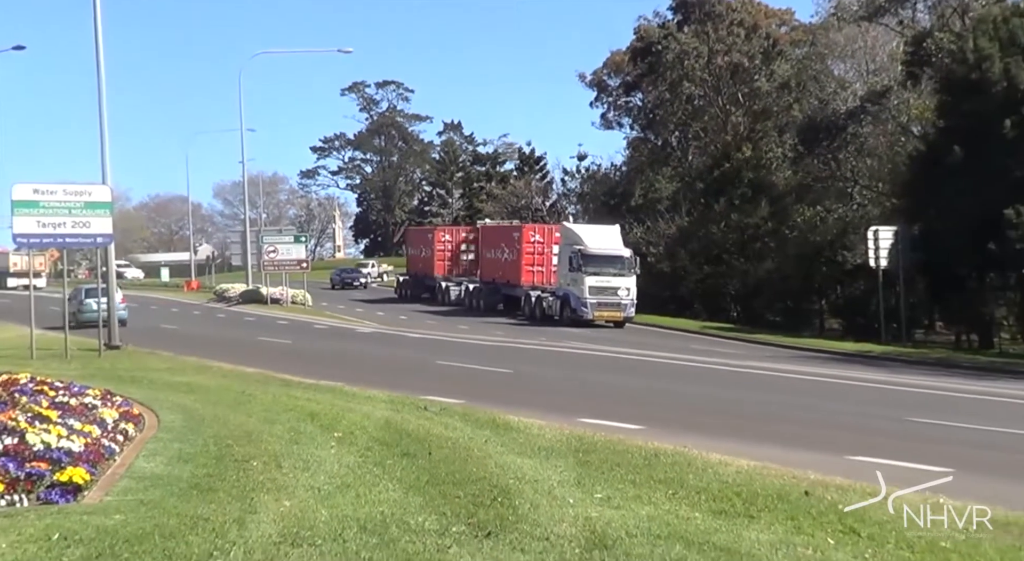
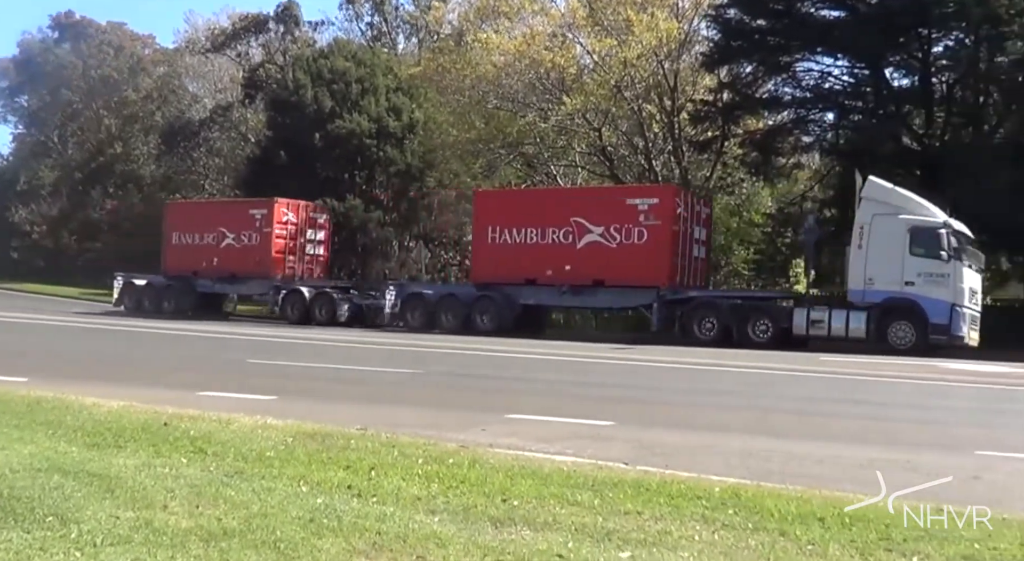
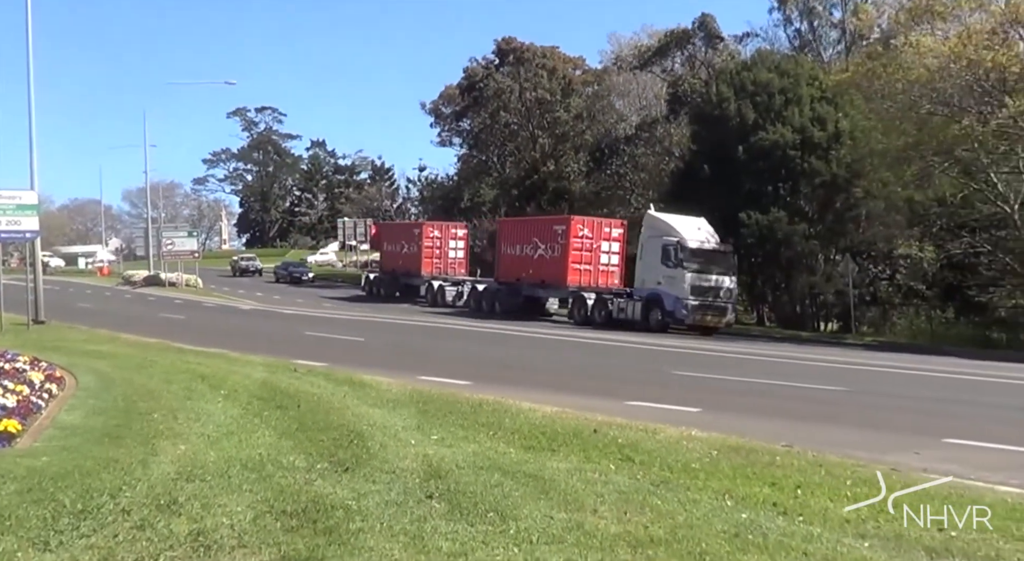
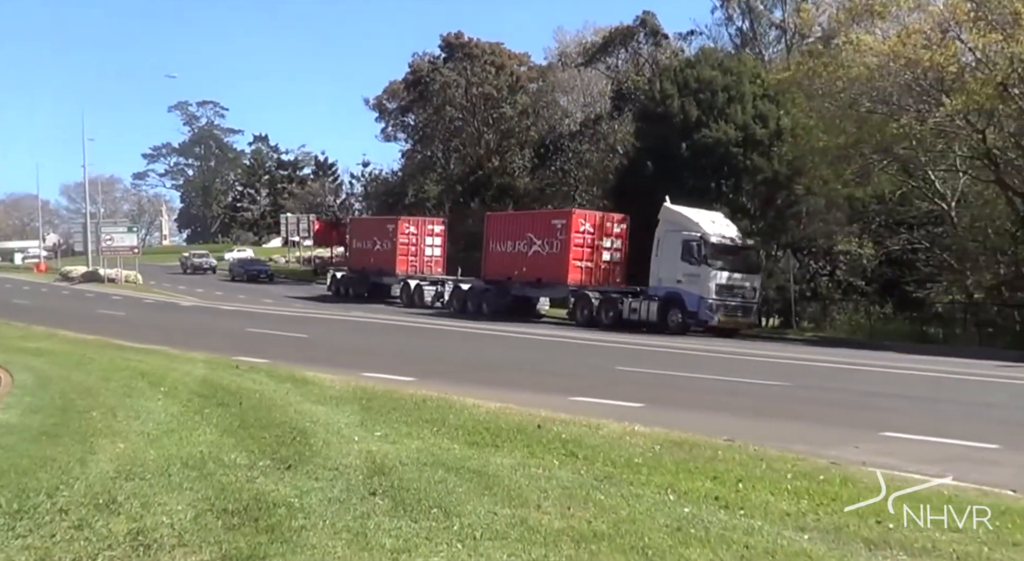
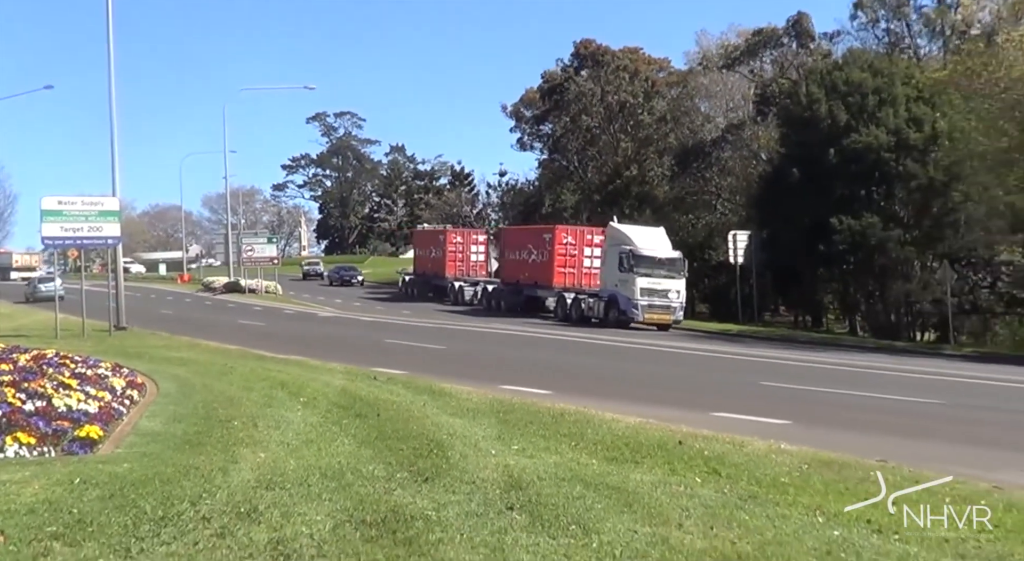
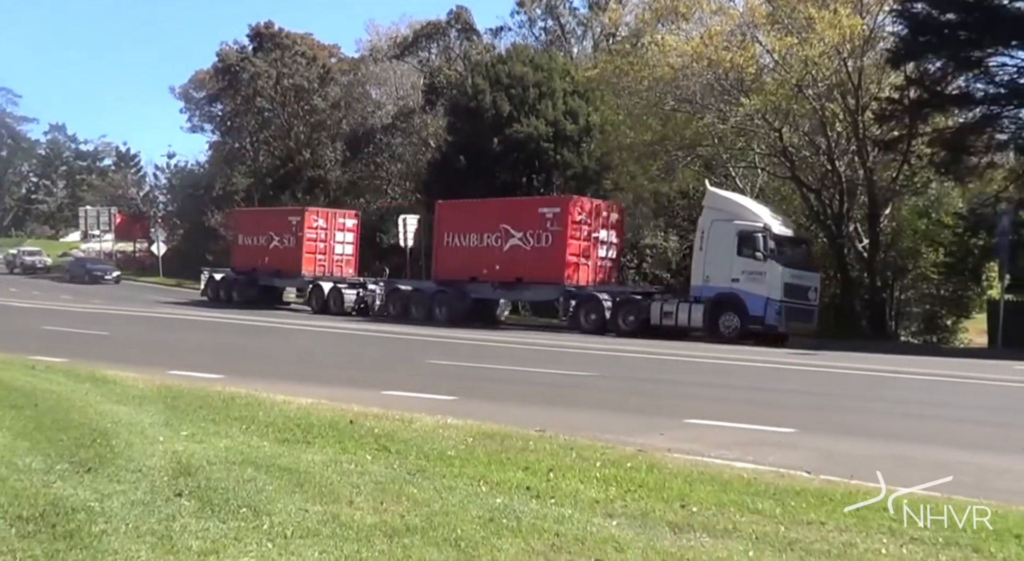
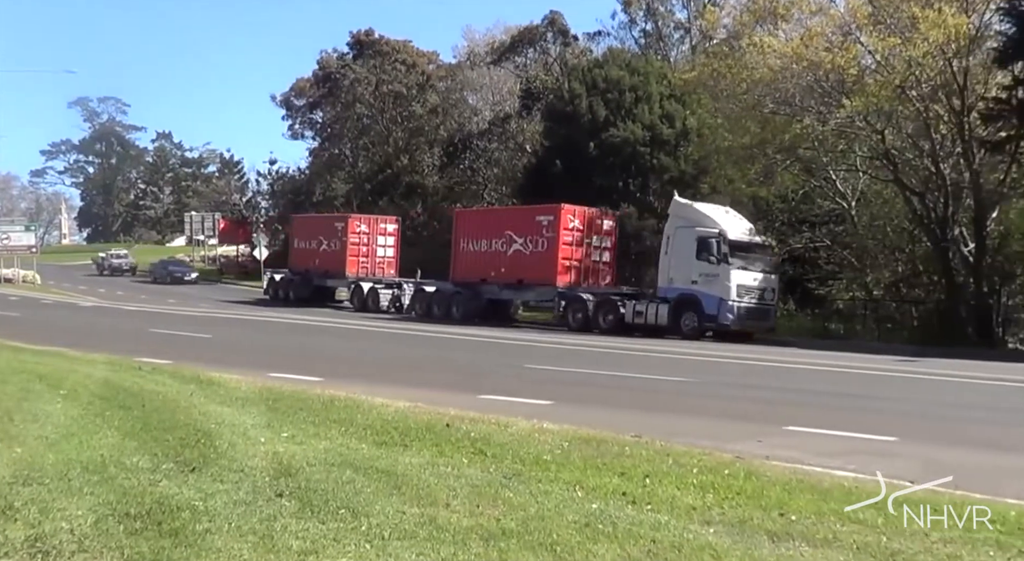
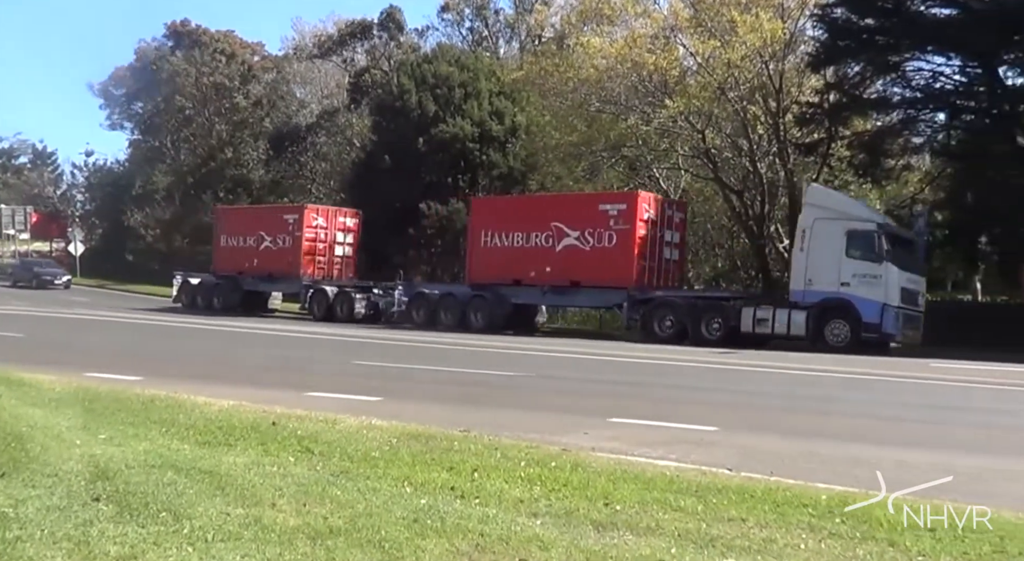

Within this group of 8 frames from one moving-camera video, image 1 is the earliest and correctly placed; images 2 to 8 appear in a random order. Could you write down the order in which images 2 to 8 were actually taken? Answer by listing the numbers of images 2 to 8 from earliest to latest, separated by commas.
5, 3, 4, 7, 6, 8, 2
